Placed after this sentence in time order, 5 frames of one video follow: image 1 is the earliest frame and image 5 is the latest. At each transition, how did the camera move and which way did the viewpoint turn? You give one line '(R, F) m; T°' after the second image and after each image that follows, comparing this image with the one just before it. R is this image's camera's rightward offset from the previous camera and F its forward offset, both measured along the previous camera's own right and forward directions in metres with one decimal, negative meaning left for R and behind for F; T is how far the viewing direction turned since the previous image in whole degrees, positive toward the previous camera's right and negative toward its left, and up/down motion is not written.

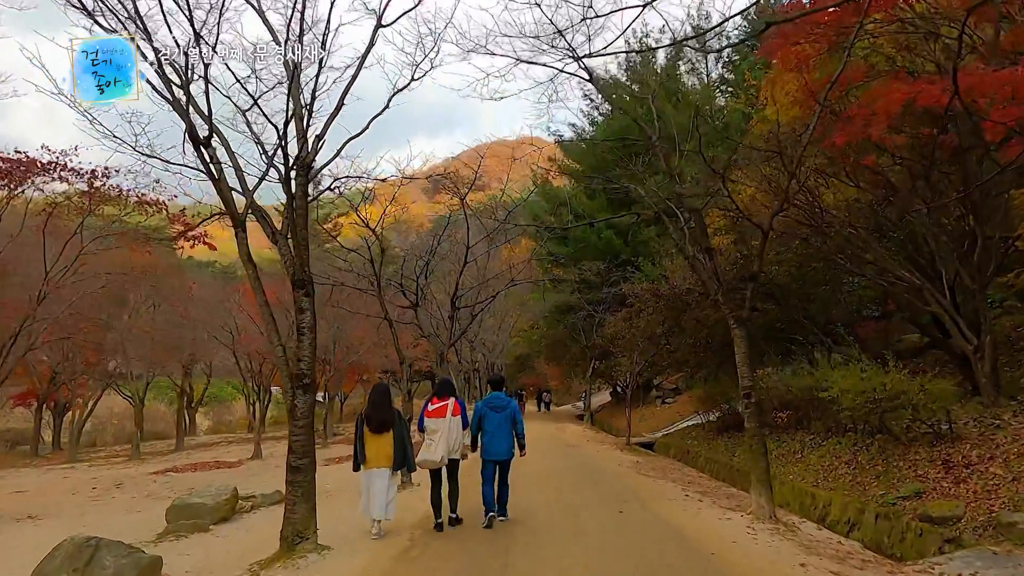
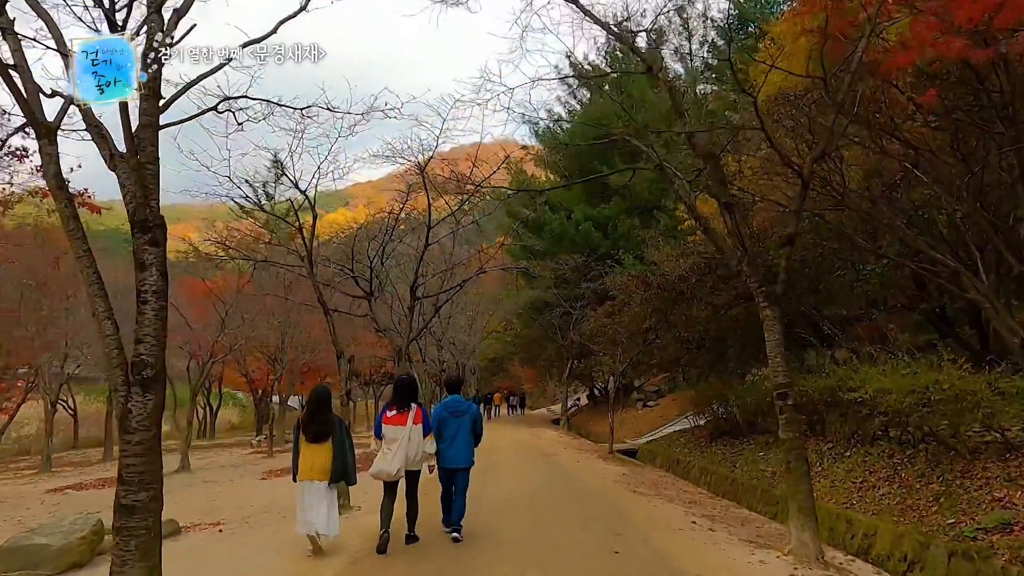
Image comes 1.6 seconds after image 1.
(+0.1, +2.0) m; +2°
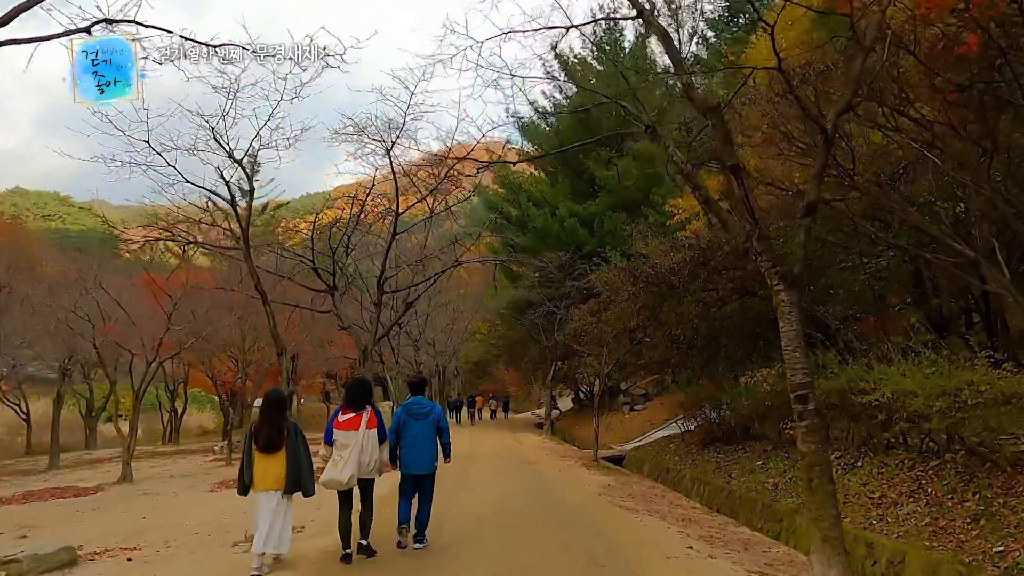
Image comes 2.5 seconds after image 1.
(+0.2, +1.1) m; +1°
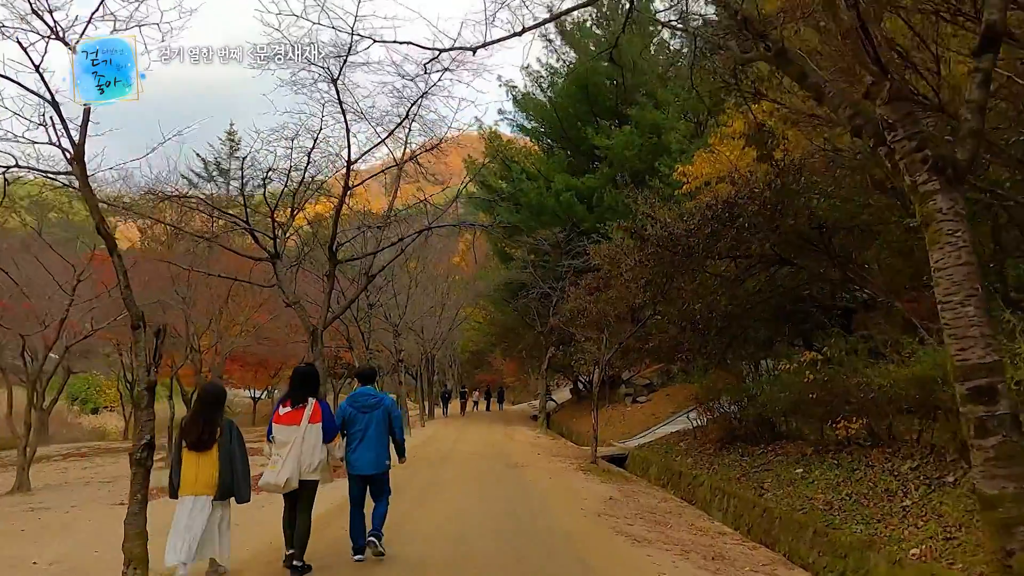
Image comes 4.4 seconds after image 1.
(+0.3, +2.3) m; 0°
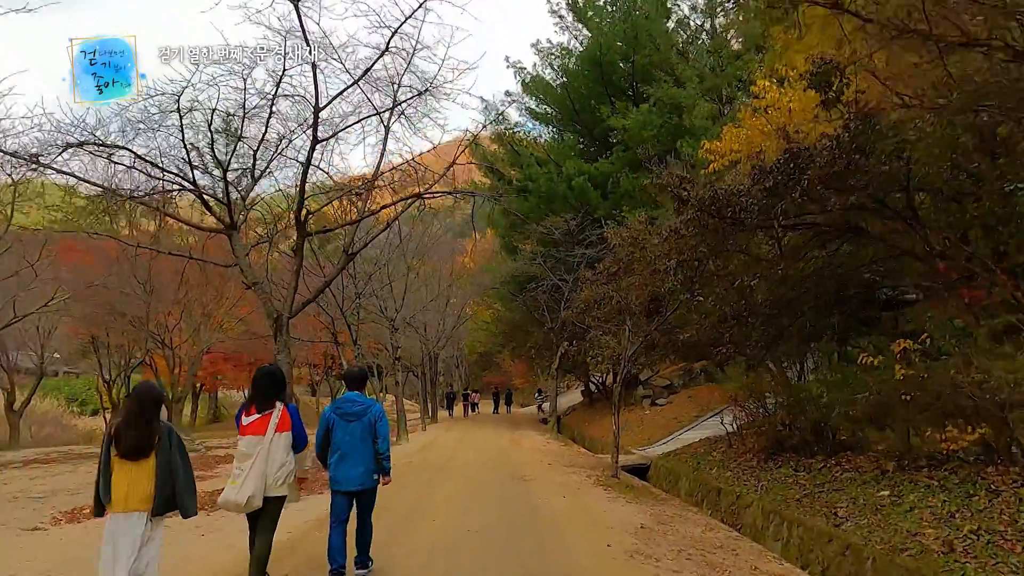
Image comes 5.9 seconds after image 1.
(0.0, +1.9) m; -1°
